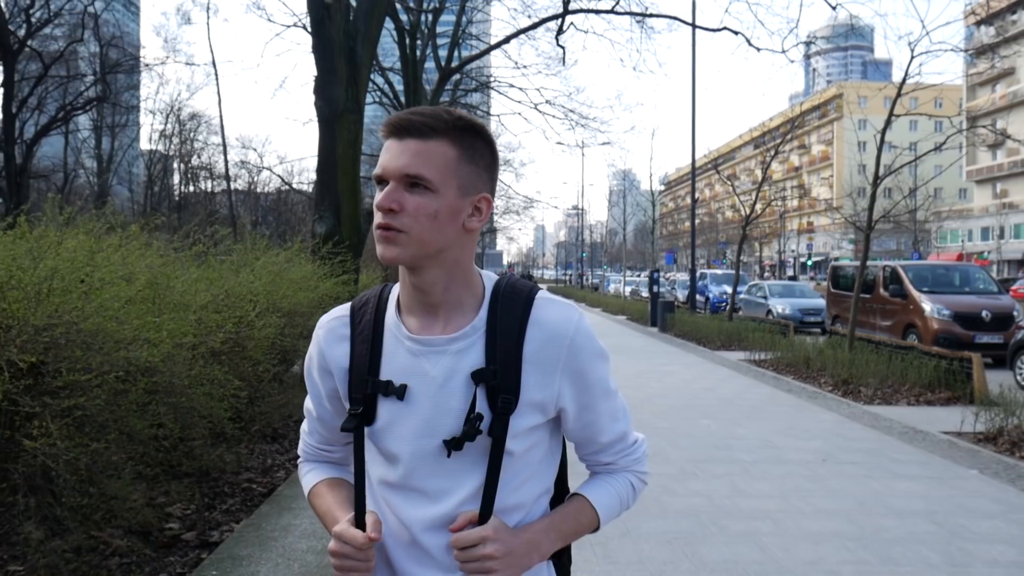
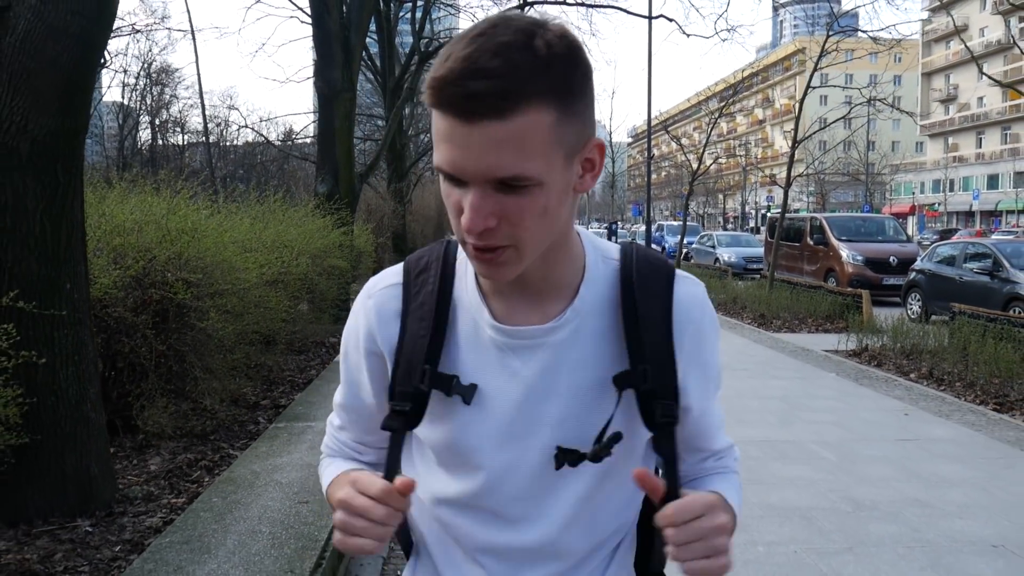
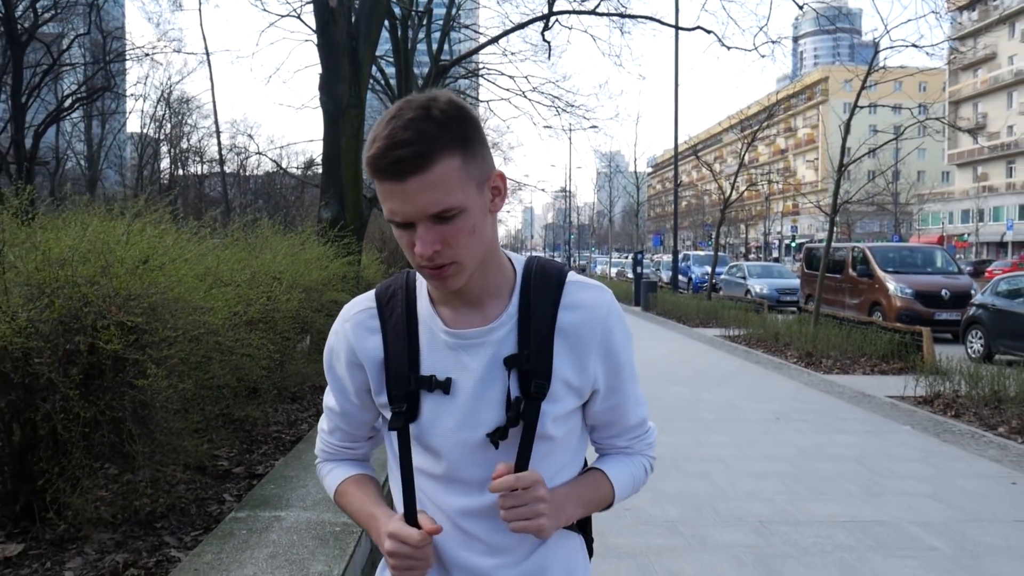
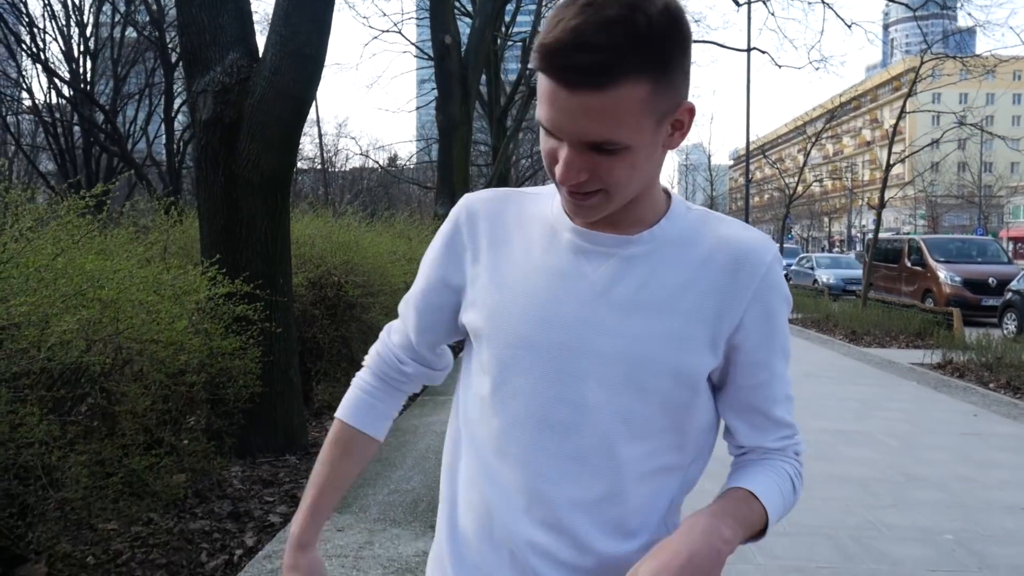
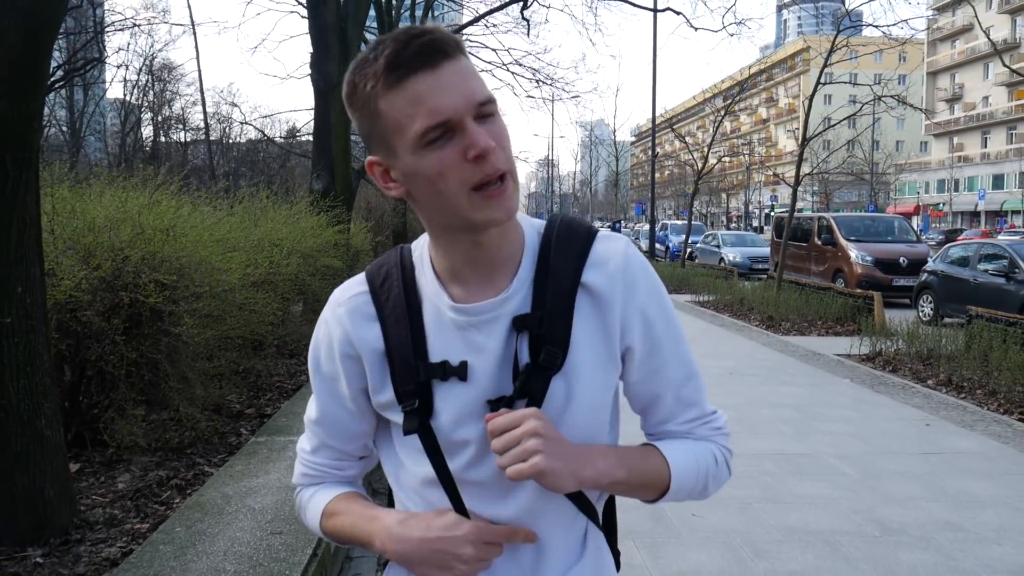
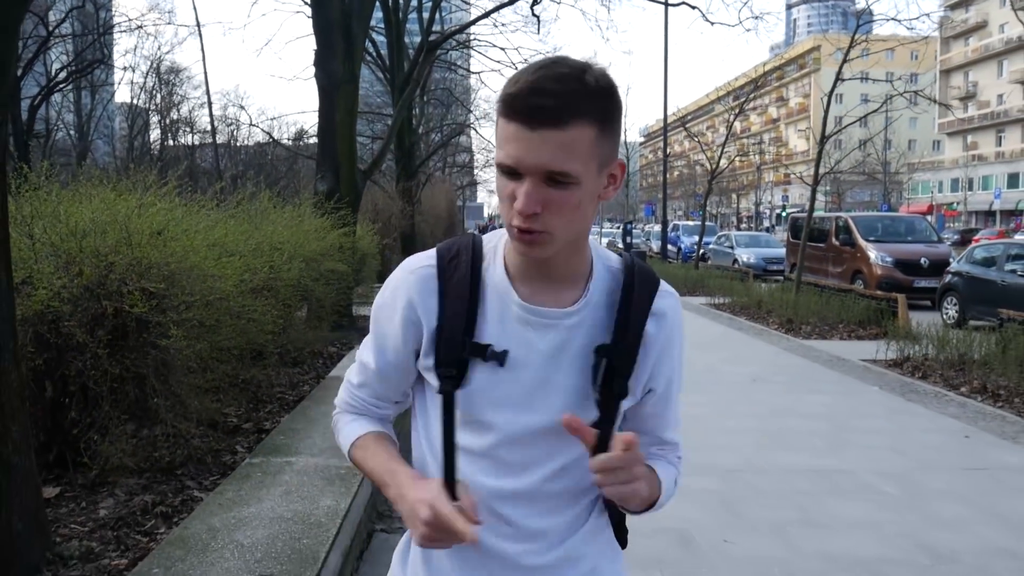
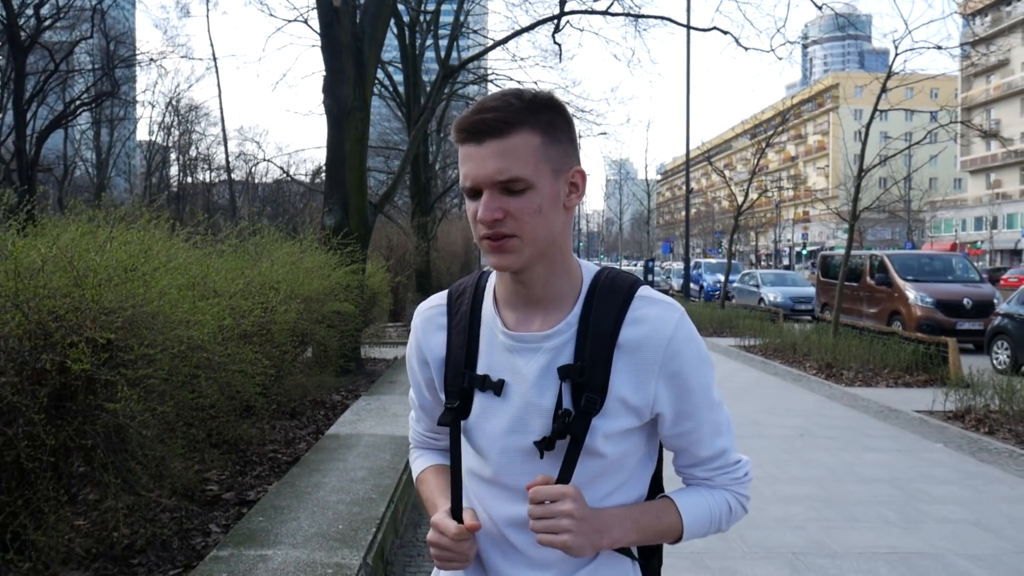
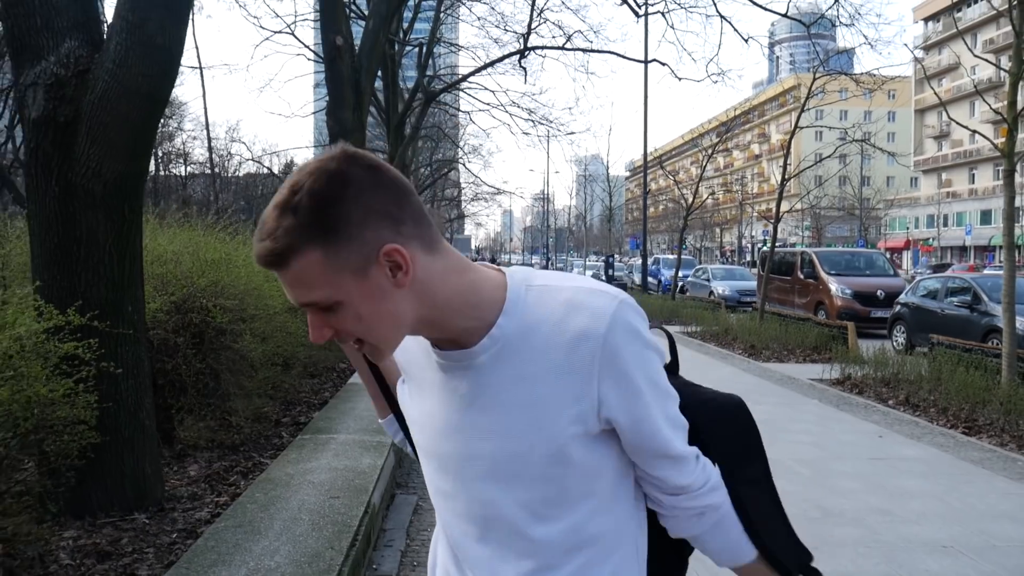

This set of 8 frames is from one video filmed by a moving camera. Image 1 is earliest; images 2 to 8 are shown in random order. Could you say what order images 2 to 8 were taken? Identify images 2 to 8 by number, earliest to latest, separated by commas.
7, 3, 6, 5, 2, 8, 4
